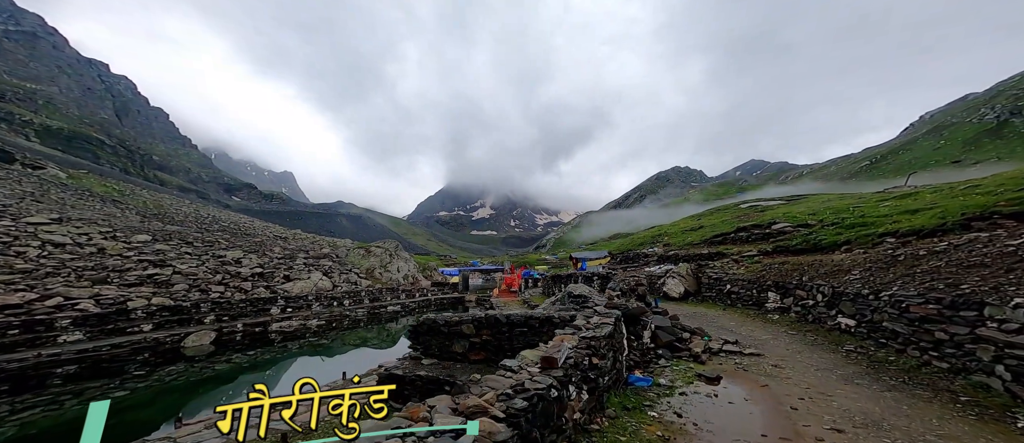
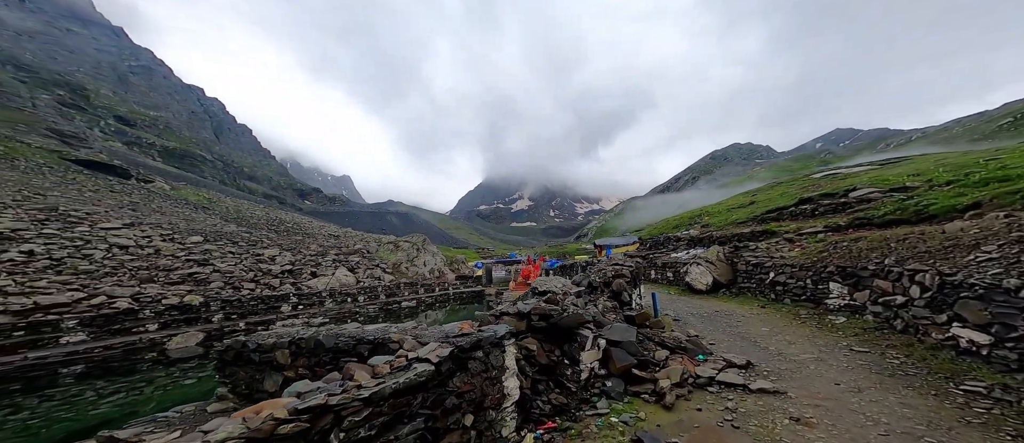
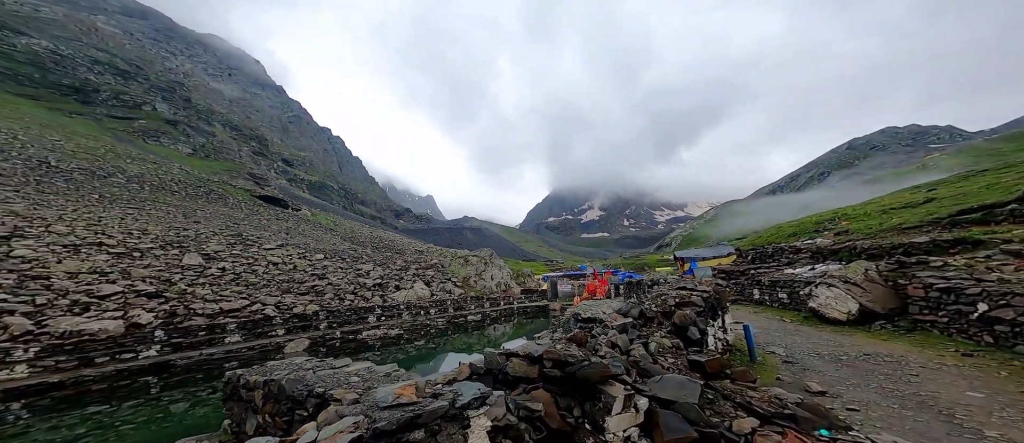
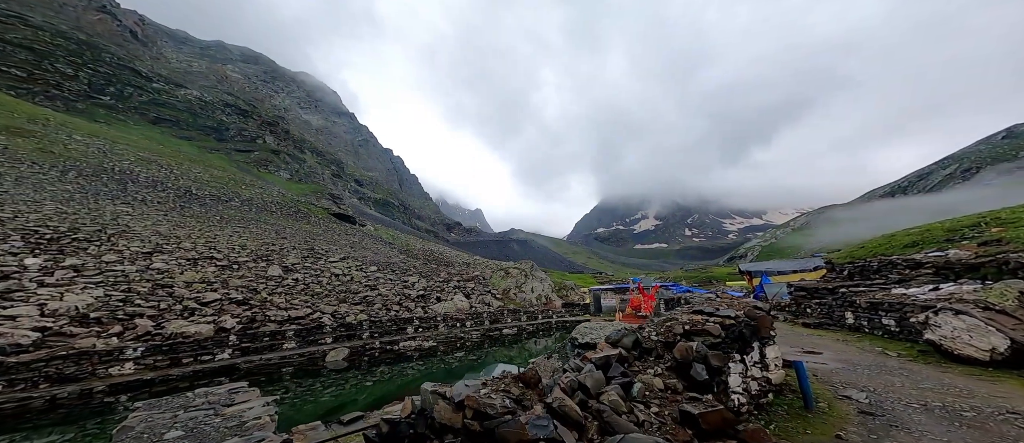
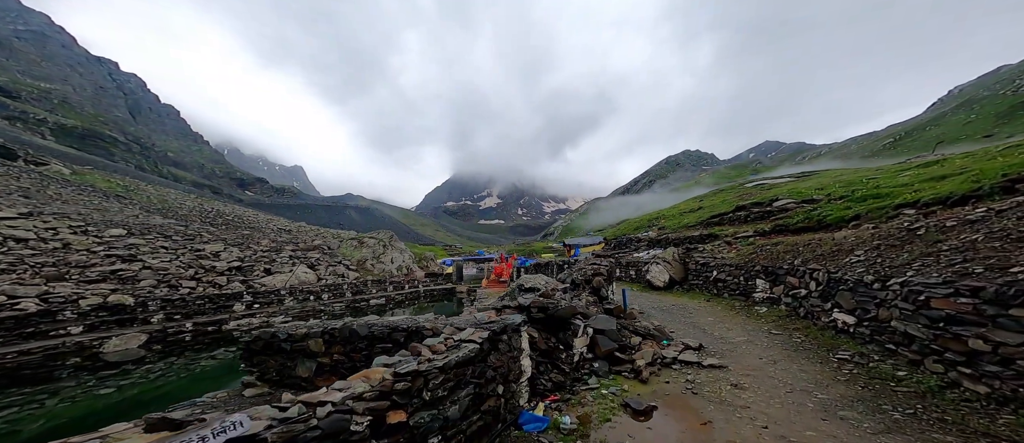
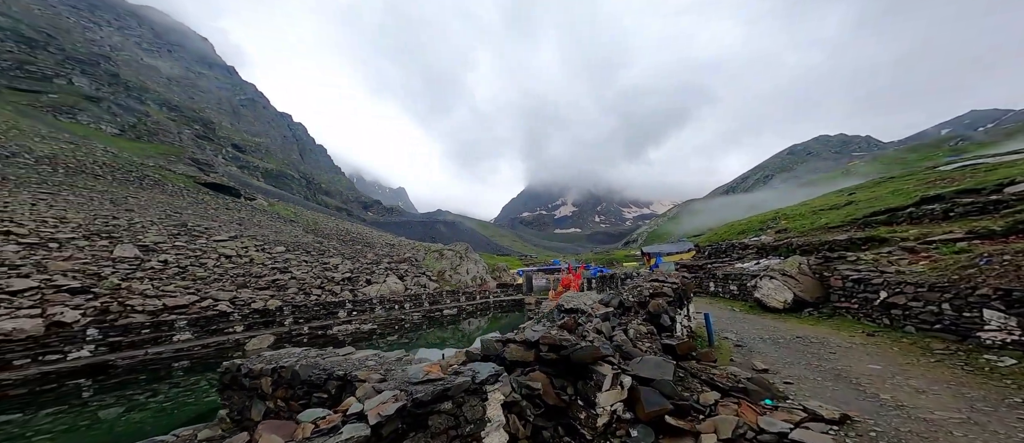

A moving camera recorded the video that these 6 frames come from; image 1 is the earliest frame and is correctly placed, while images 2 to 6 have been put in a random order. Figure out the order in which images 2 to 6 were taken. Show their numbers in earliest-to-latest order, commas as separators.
5, 2, 6, 3, 4
